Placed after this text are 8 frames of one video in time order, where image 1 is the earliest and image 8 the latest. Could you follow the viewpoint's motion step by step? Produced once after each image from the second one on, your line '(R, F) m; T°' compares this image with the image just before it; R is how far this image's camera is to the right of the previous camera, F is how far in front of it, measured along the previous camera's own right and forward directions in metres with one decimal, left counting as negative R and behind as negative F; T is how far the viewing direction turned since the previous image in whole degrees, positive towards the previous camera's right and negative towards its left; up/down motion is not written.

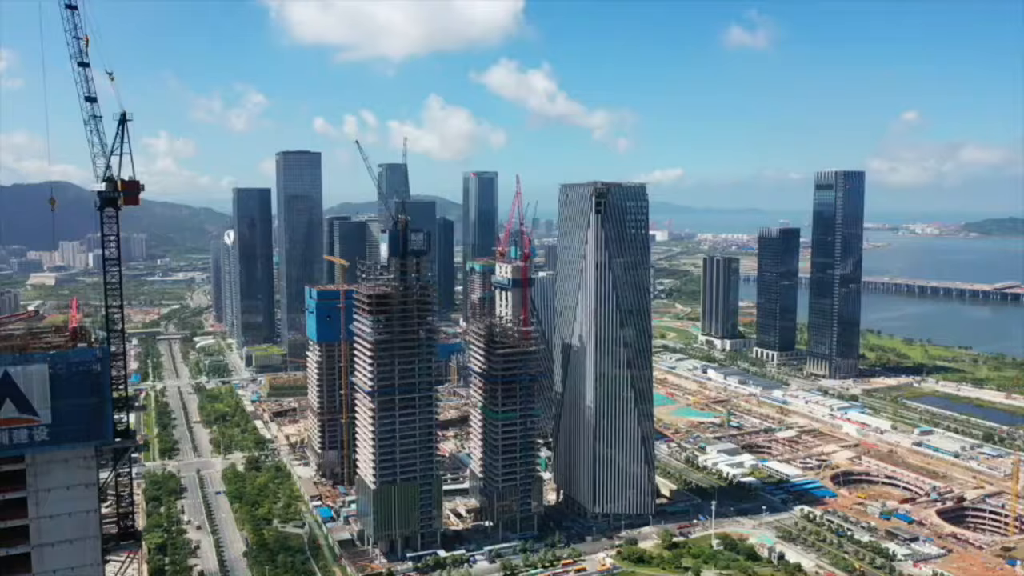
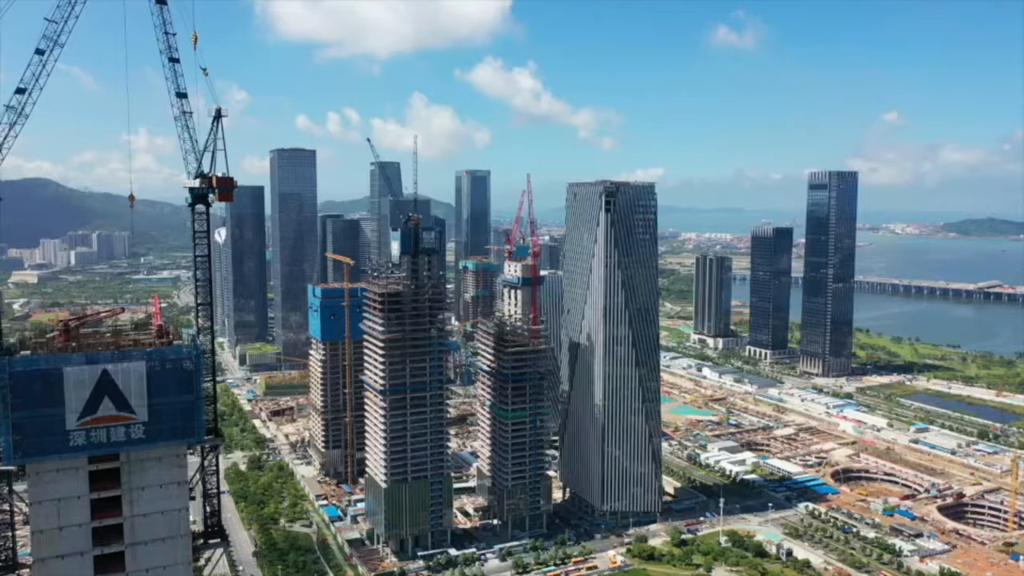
(-1.4, 0.0) m; +1°
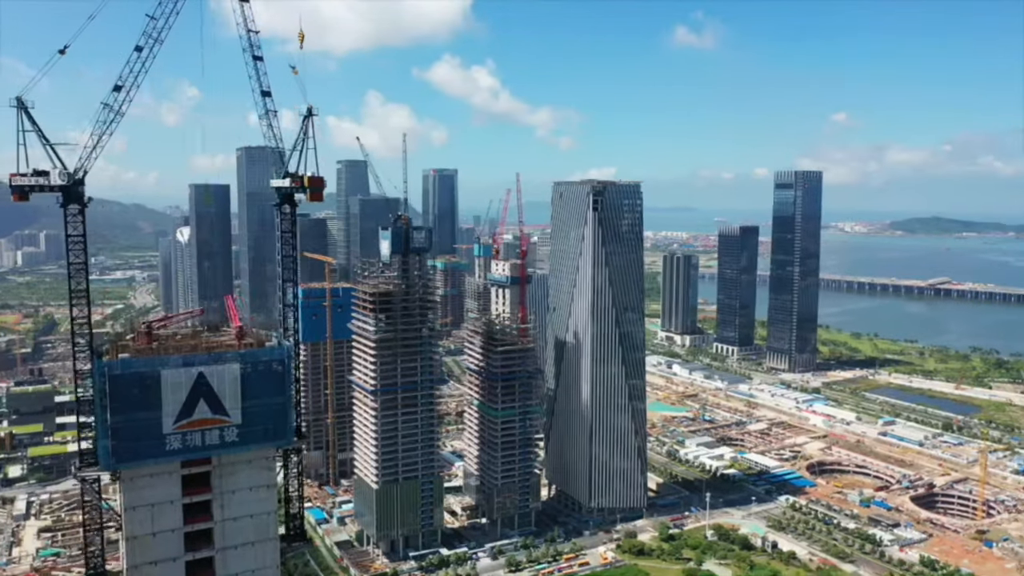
(-1.7, 0.0) m; +3°
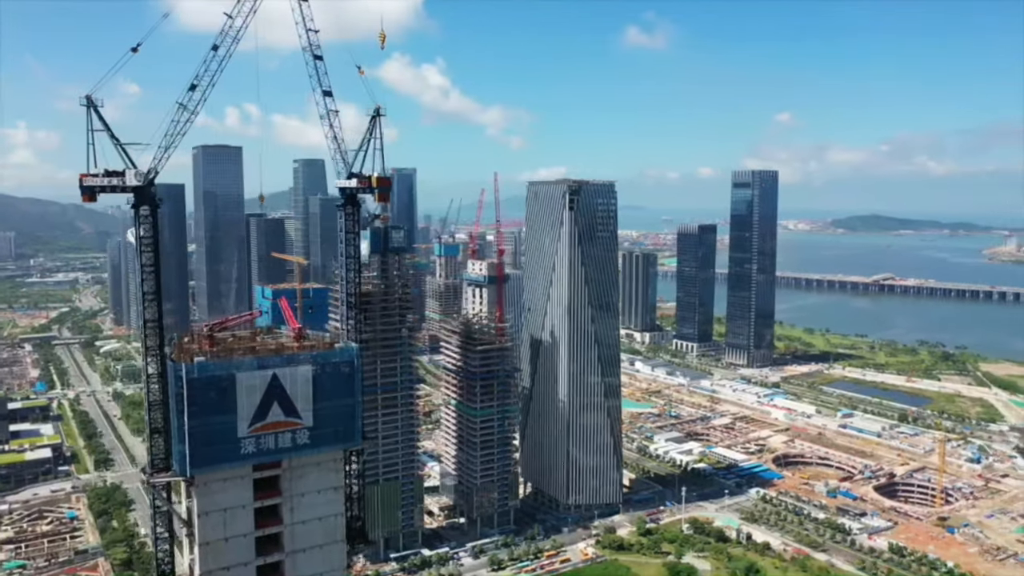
(-1.4, 0.0) m; +4°
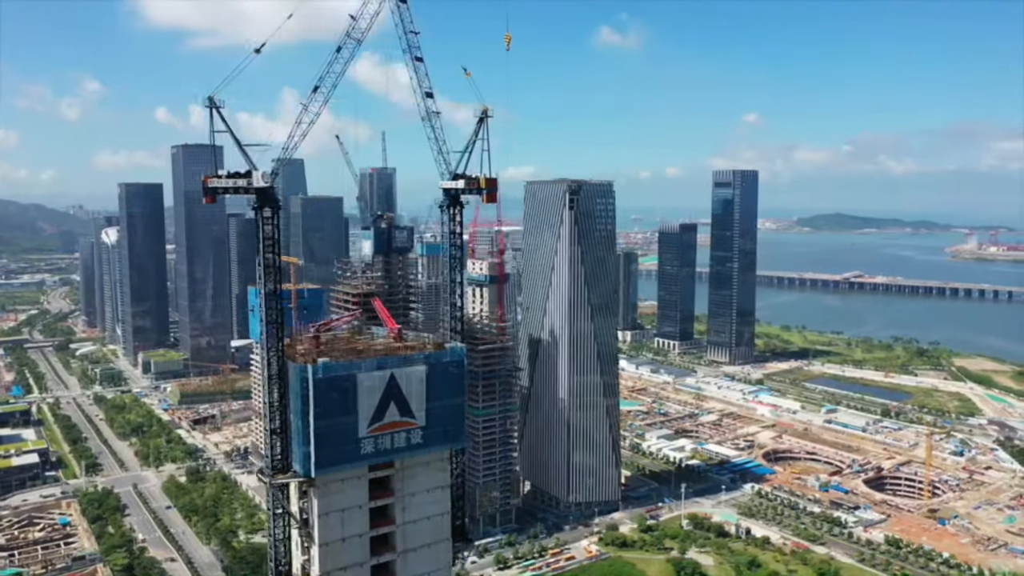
(-1.7, -0.1) m; +2°
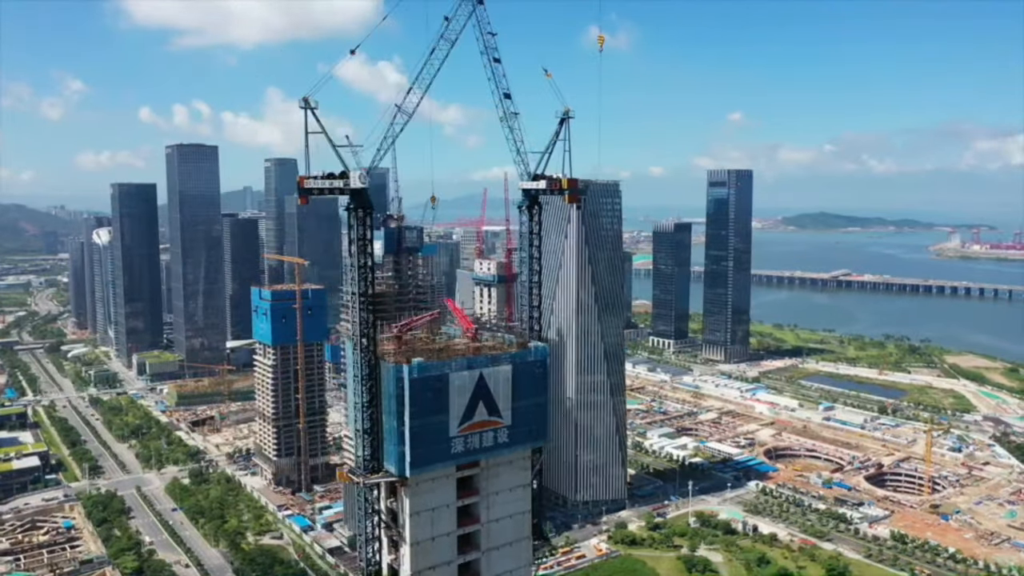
(-1.2, -0.1) m; +1°
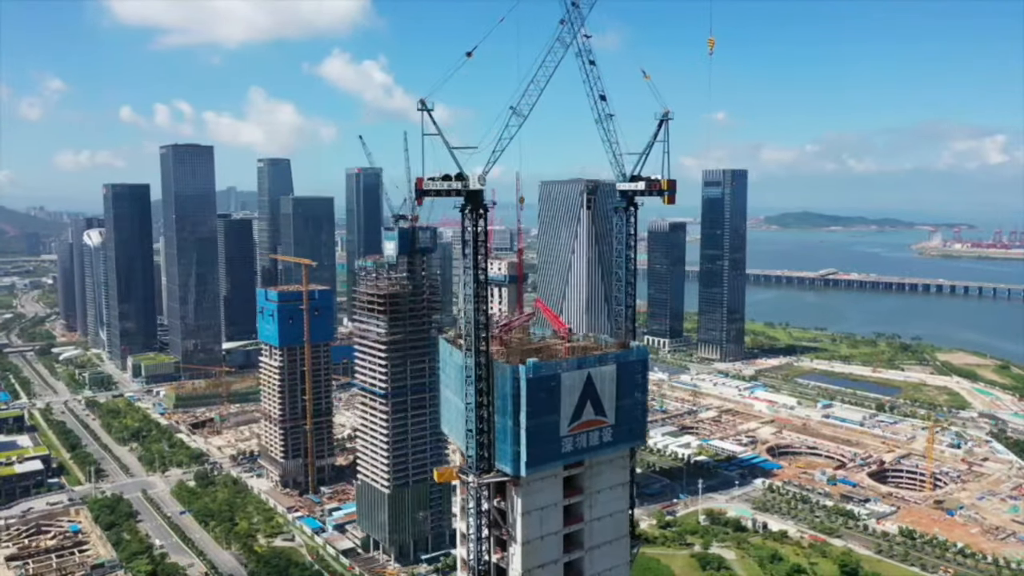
(-1.4, -0.1) m; +1°
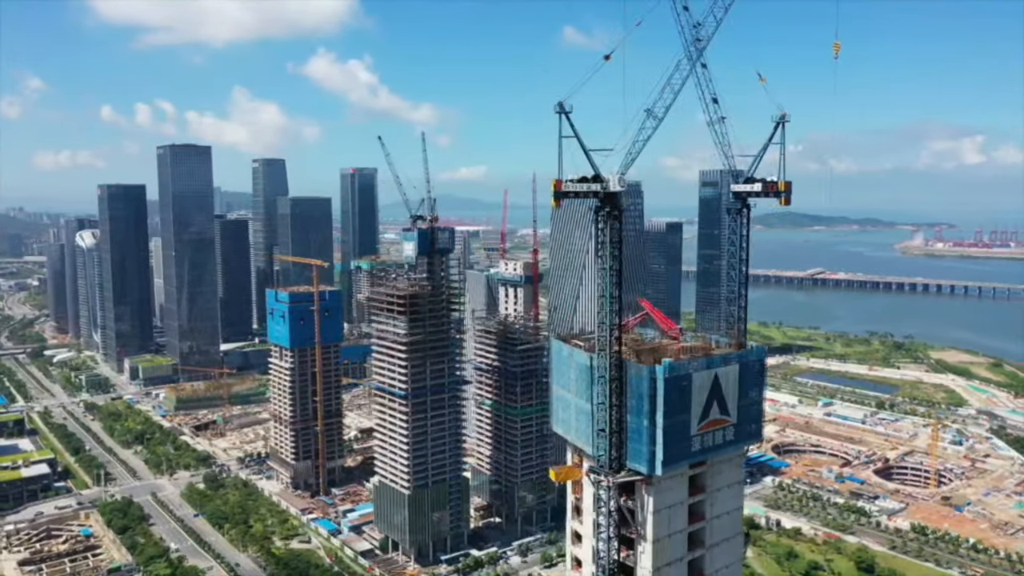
(-1.7, -0.1) m; +1°
